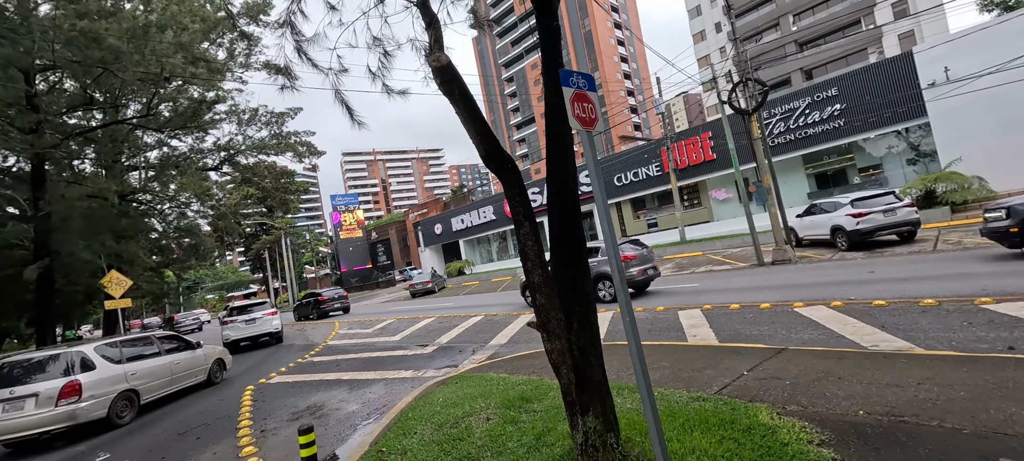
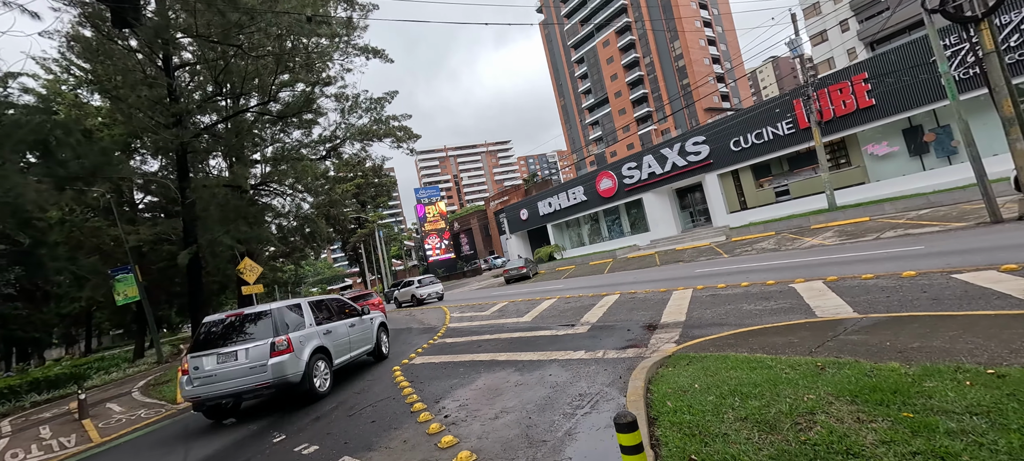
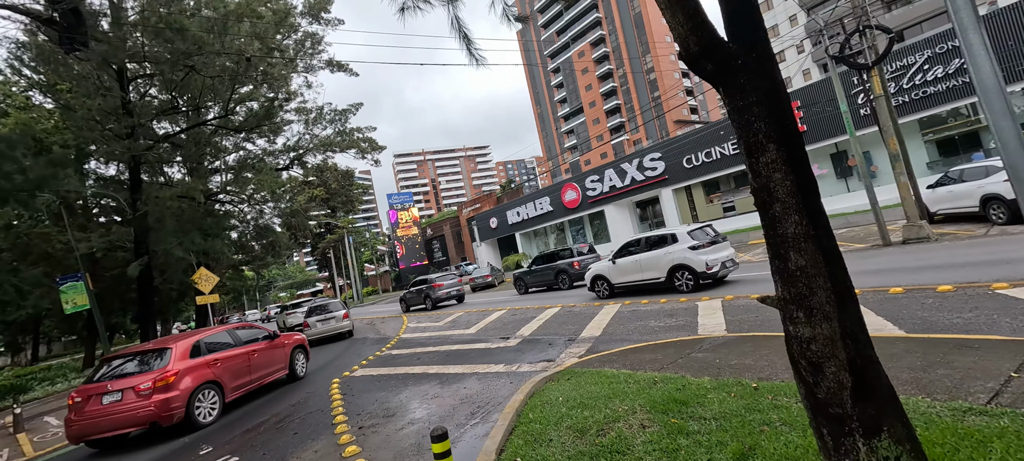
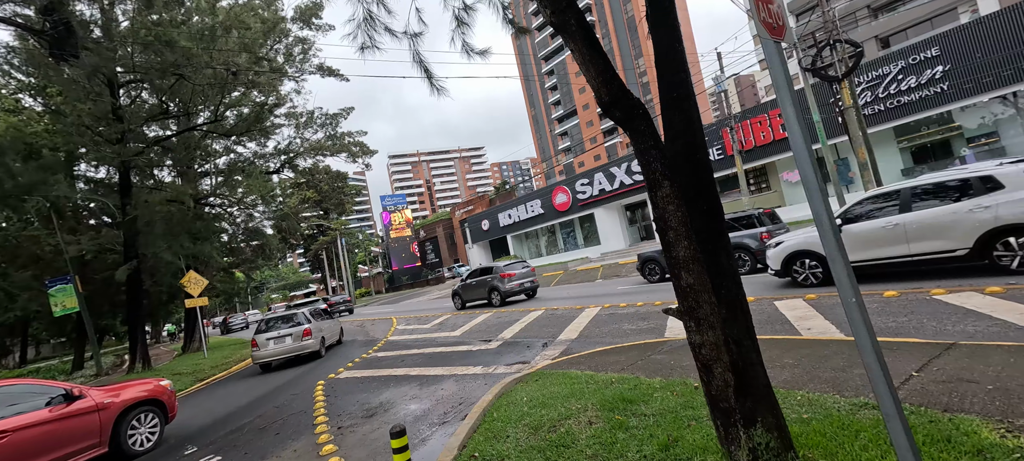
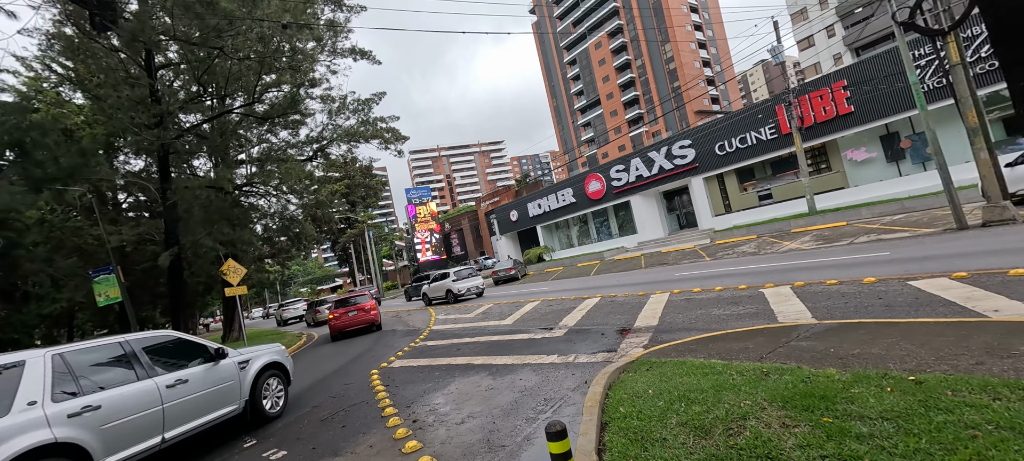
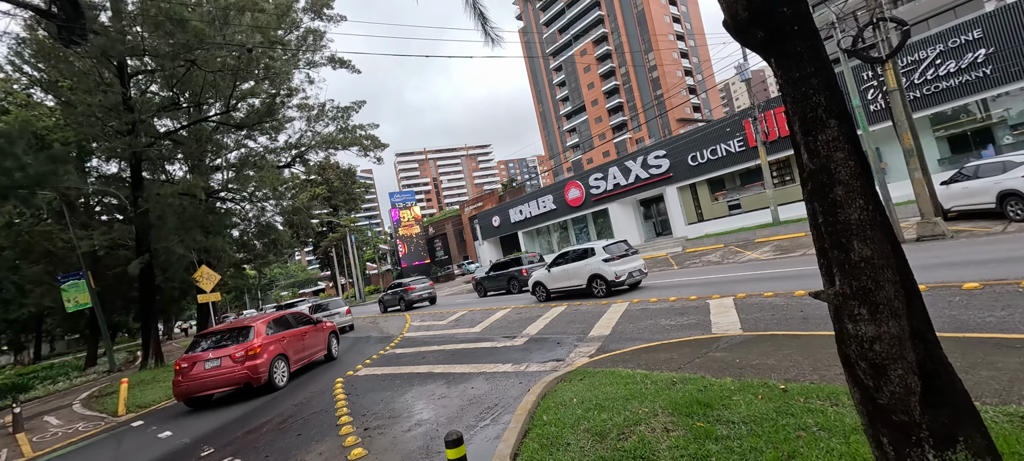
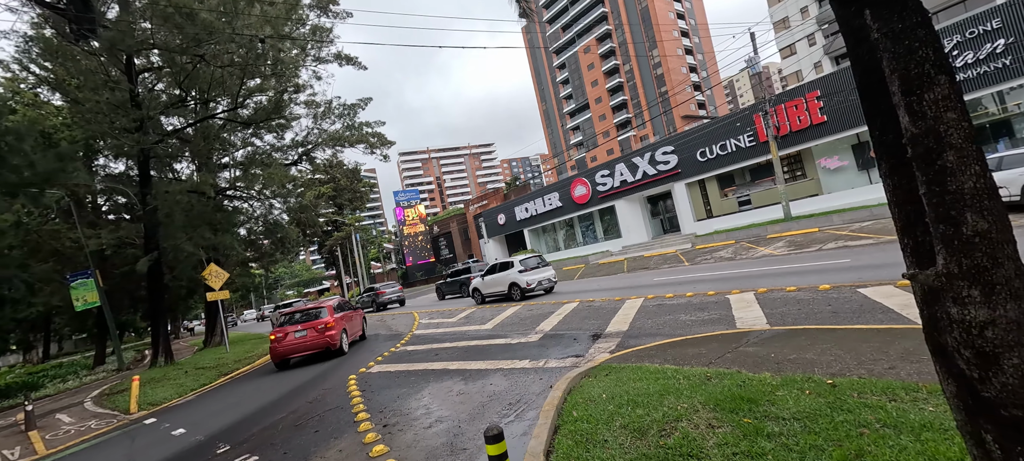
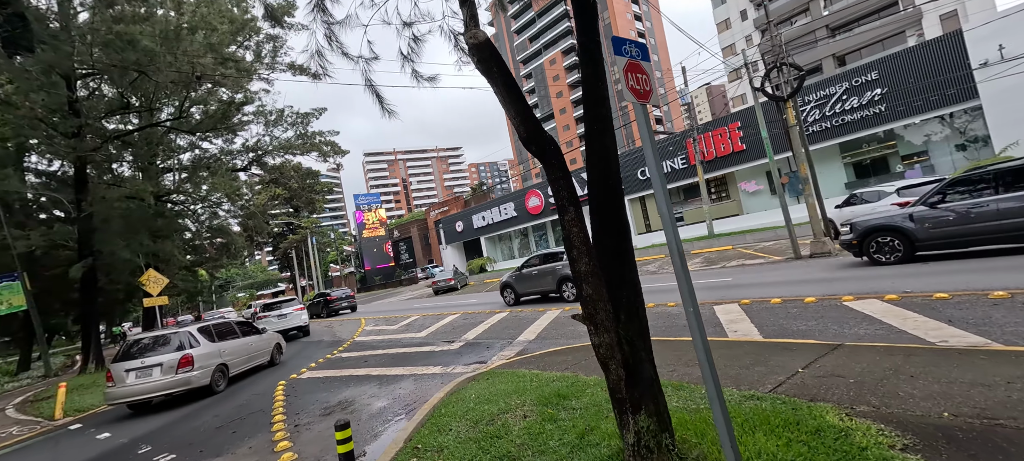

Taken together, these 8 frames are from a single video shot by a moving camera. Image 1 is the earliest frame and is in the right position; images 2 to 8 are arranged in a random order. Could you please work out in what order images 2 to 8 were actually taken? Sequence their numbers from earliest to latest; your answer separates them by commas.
8, 4, 3, 6, 7, 5, 2
